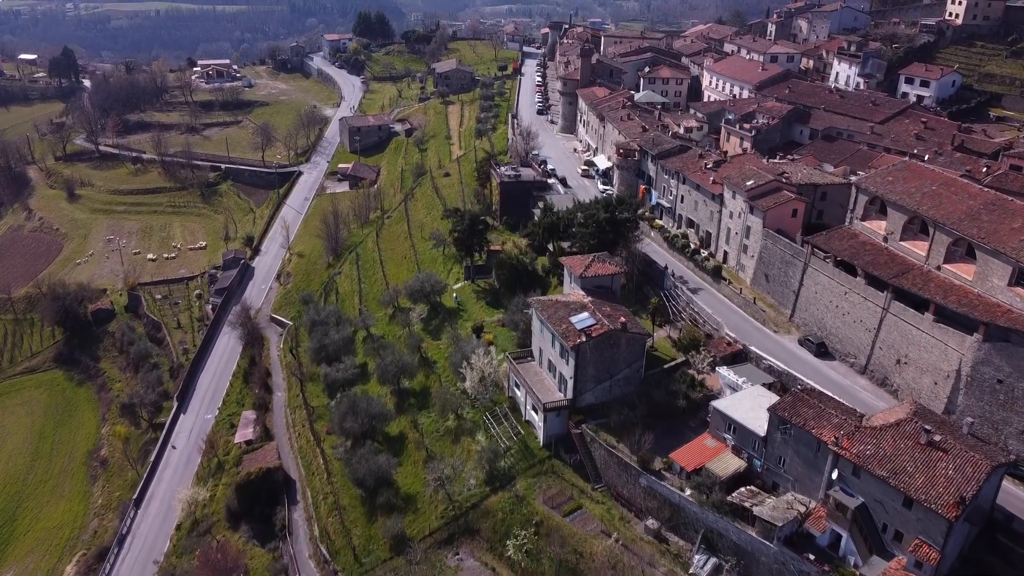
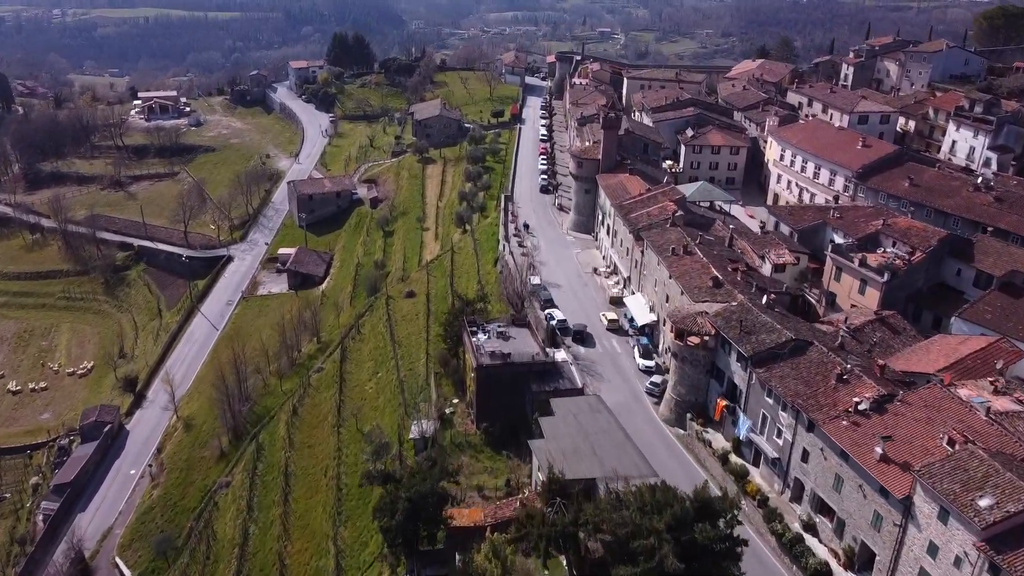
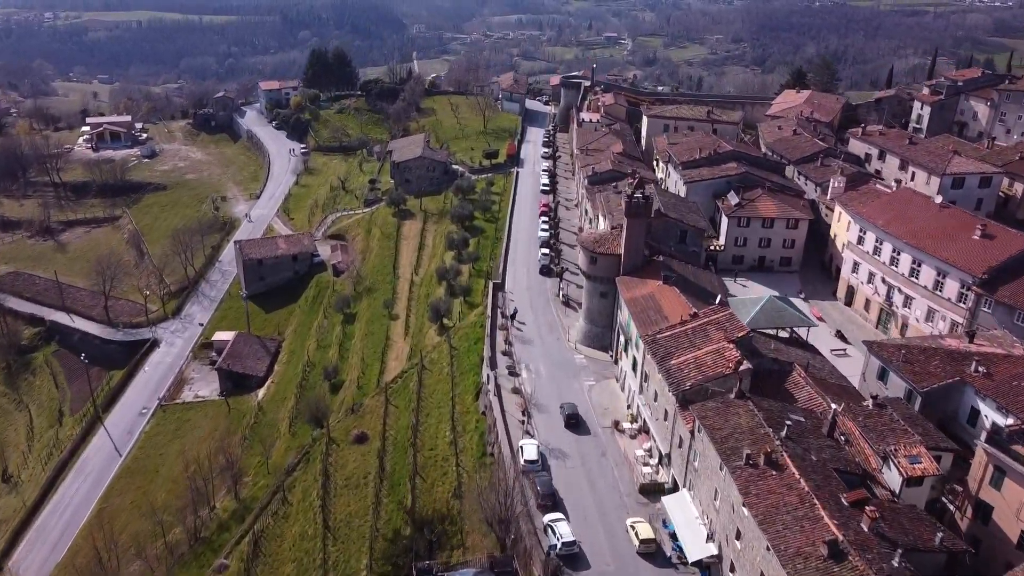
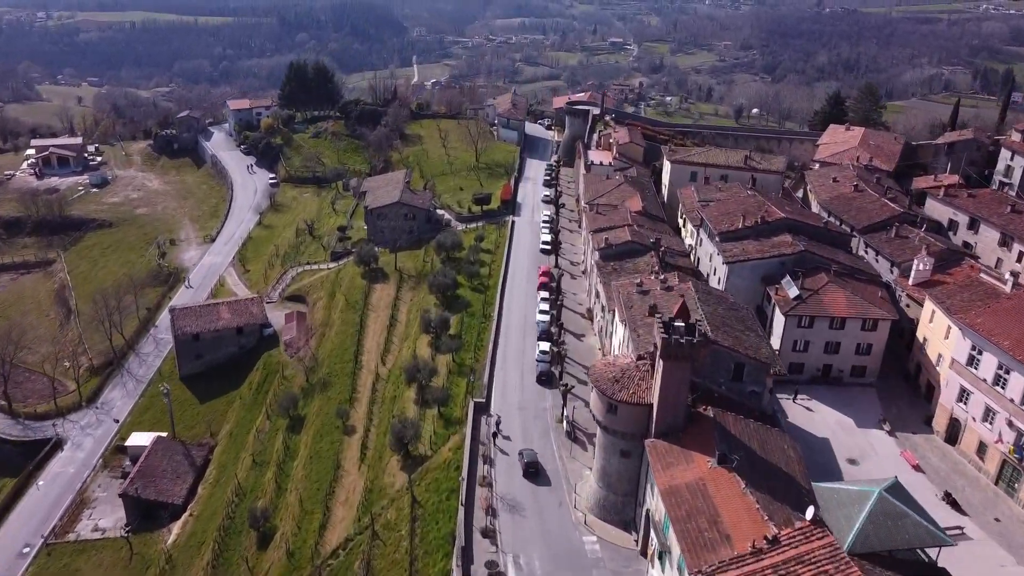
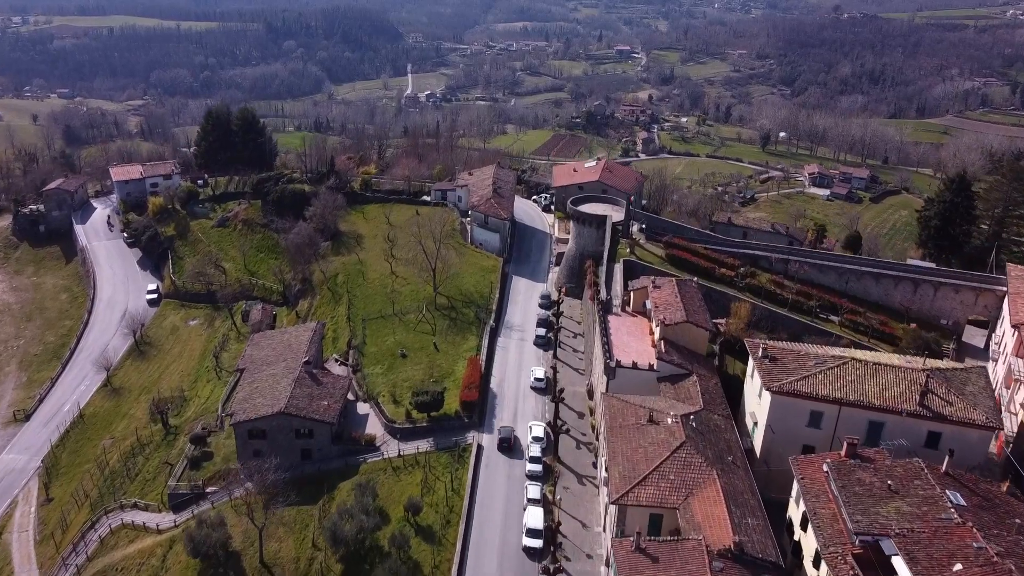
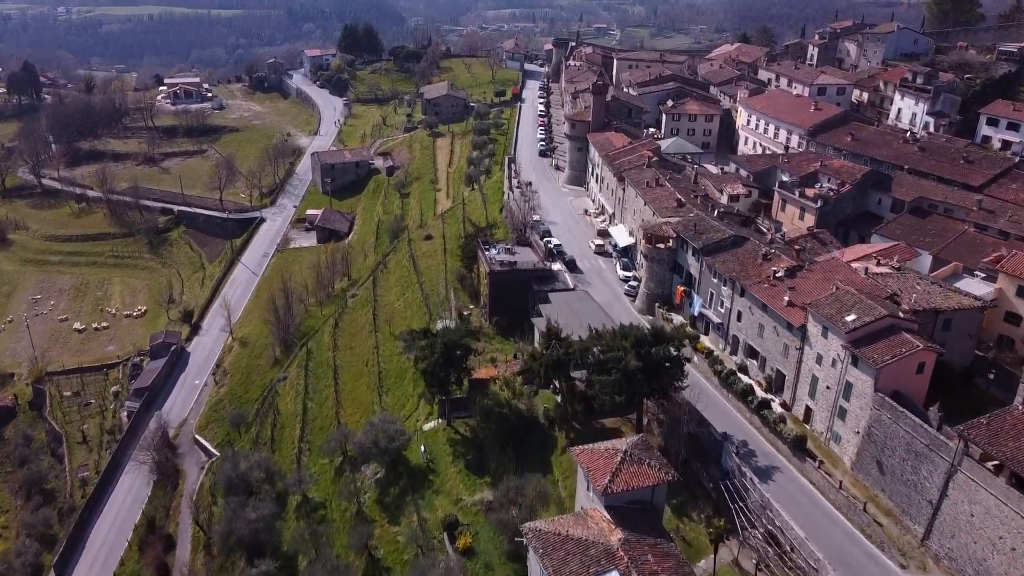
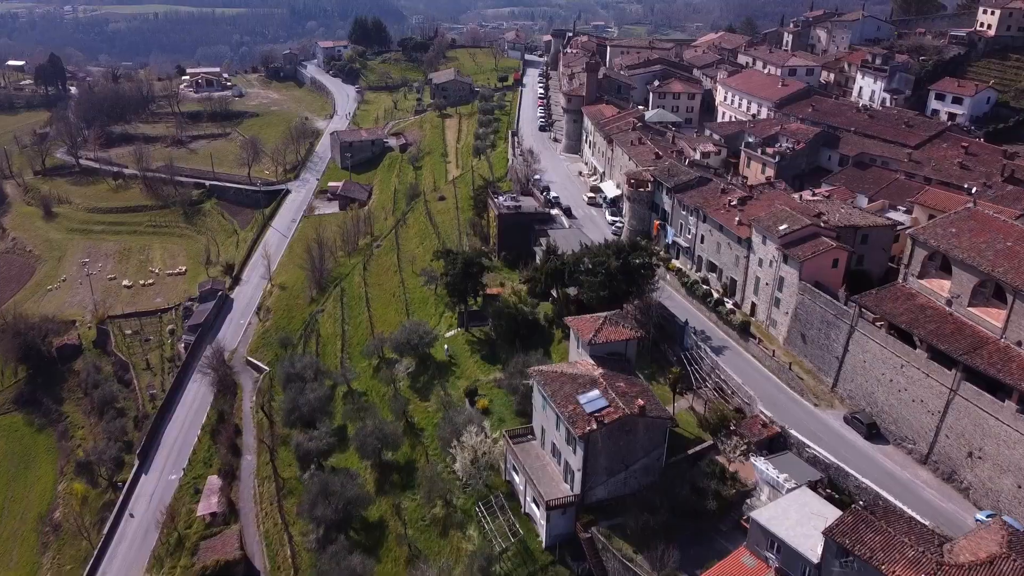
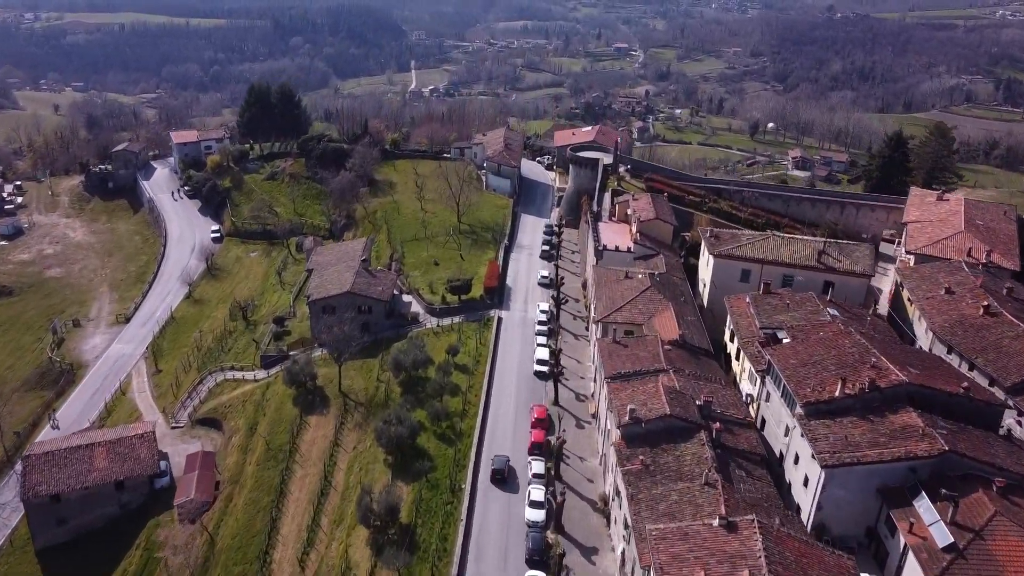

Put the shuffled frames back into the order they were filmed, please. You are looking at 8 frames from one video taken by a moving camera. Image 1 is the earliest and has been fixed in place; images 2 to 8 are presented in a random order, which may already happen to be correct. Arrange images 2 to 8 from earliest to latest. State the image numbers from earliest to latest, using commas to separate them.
7, 6, 2, 3, 4, 8, 5
